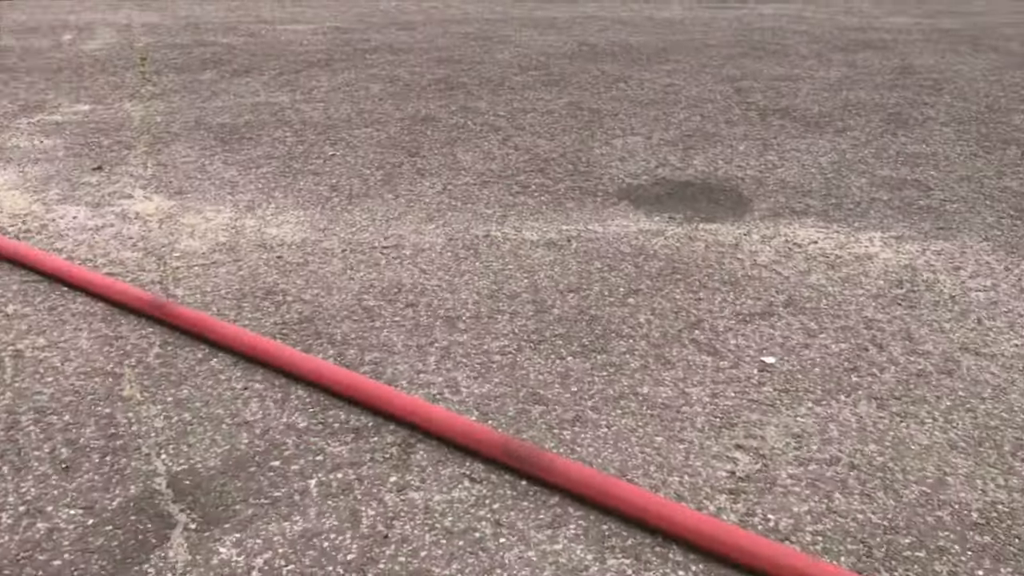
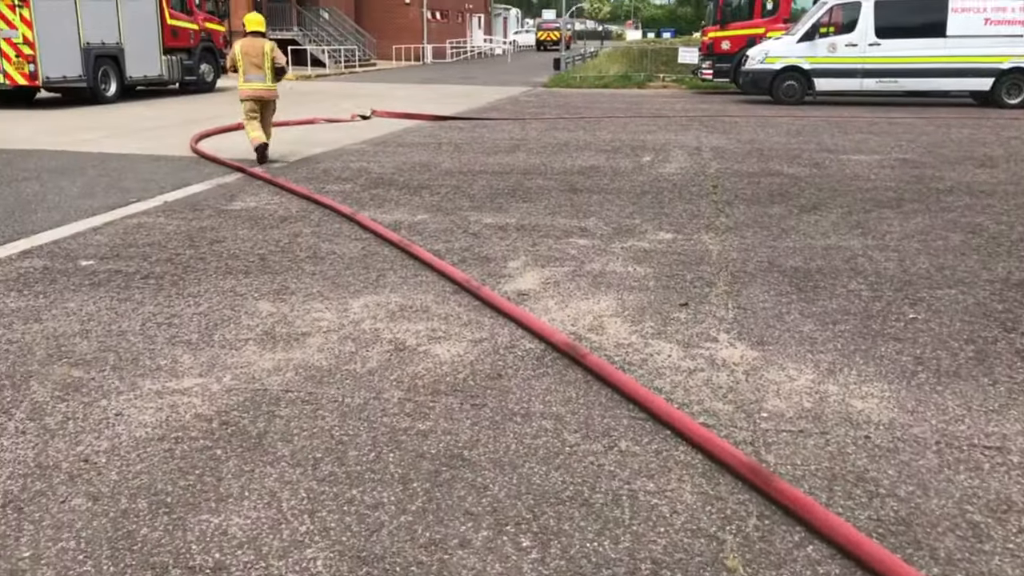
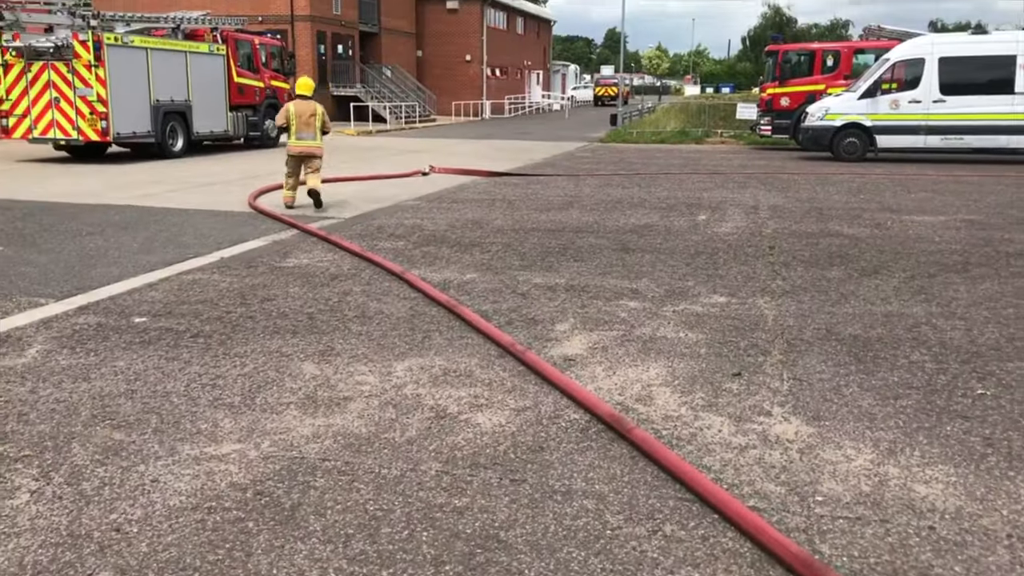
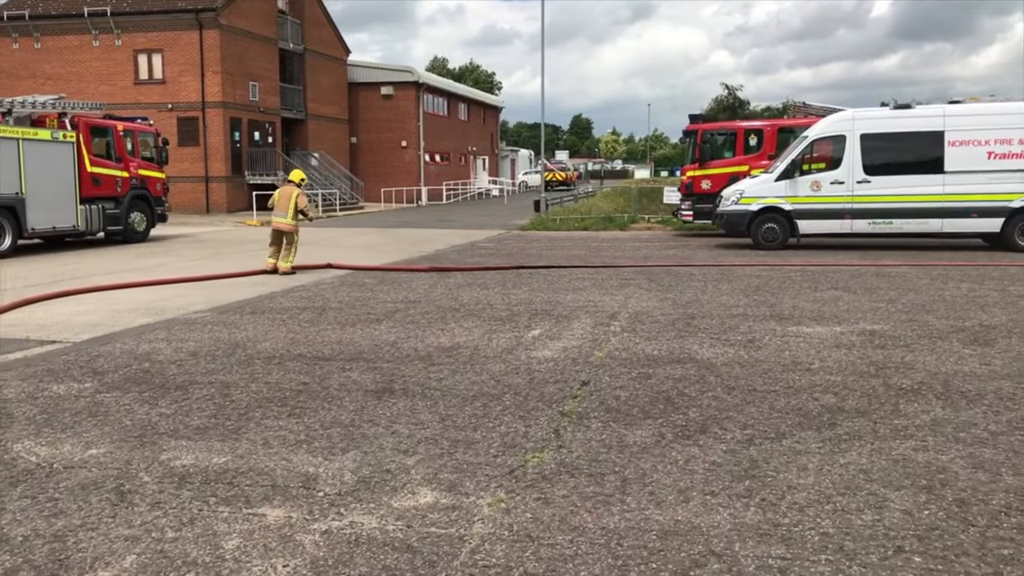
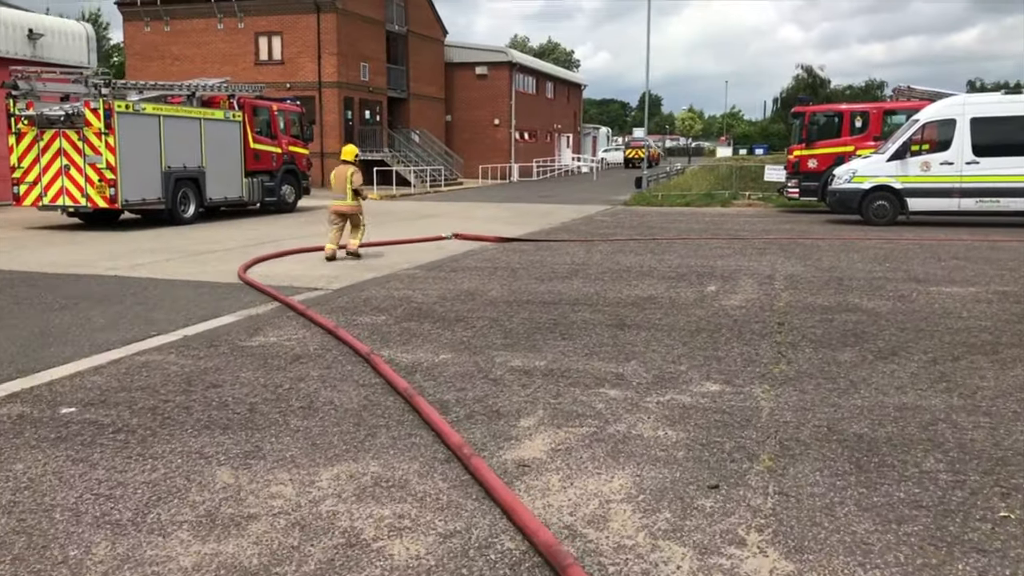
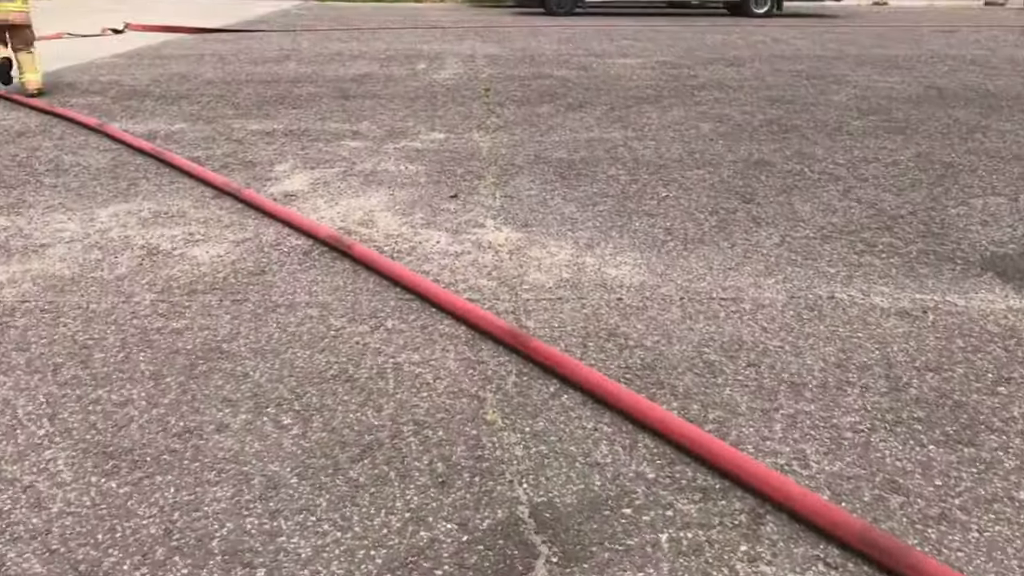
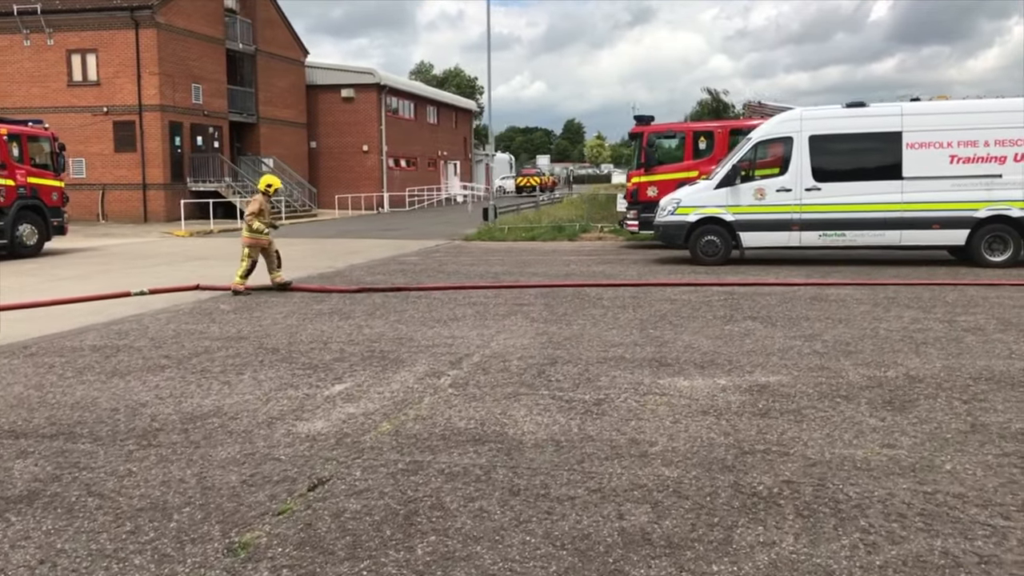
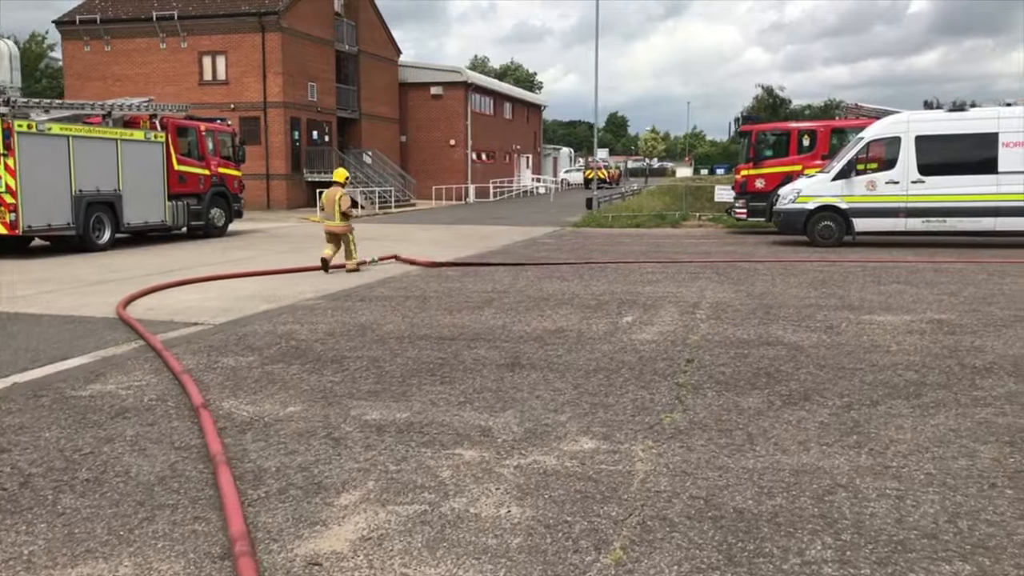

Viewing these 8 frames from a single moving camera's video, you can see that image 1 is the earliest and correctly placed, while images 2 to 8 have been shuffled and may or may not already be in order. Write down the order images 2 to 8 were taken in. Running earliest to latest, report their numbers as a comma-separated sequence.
6, 2, 3, 5, 8, 4, 7
